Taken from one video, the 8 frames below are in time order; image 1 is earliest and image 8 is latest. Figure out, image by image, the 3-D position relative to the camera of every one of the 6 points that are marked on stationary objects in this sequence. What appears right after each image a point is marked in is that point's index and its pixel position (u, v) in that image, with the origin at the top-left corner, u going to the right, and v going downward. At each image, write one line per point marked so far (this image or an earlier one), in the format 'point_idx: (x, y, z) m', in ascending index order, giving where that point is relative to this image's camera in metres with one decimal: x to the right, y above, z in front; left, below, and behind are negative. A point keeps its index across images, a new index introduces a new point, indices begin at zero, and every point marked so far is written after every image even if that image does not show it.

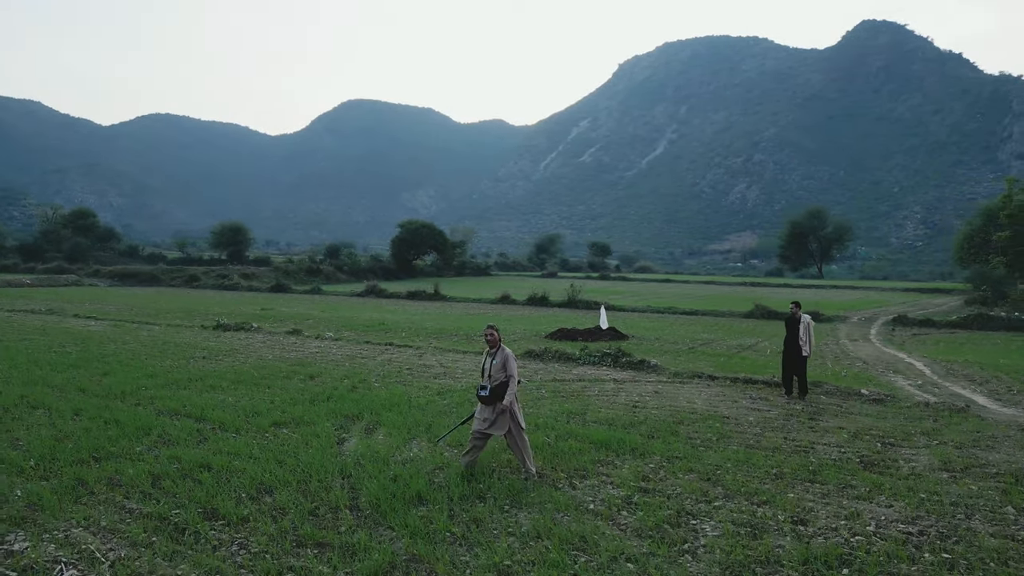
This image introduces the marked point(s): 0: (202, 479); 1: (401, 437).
0: (-3.3, -2.0, +7.6) m
1: (-1.5, -2.0, +9.7) m
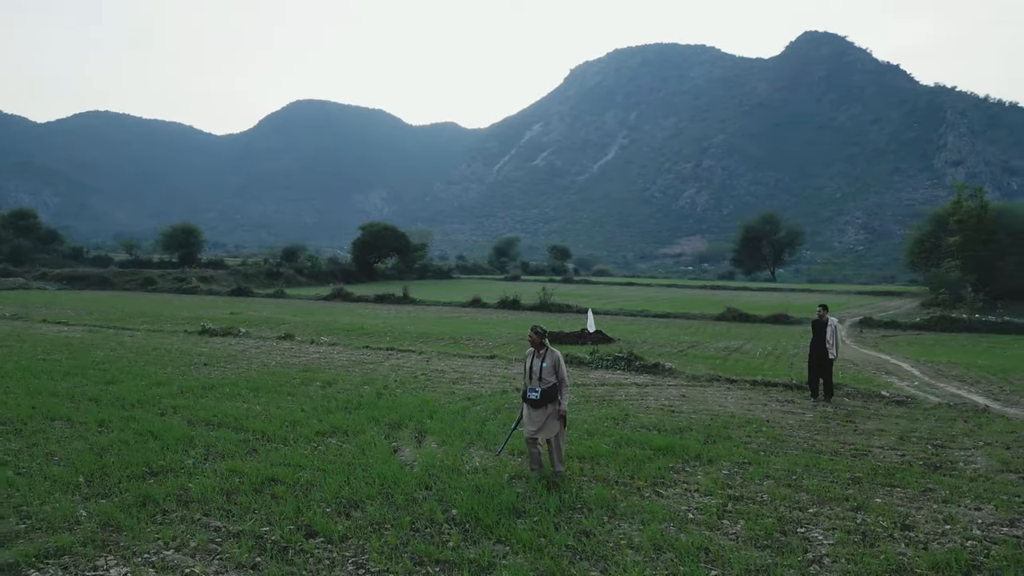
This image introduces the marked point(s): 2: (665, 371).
0: (-2.4, -2.1, +7.2) m
1: (-0.7, -2.1, +9.4) m
2: (+3.4, -1.9, +16.0) m
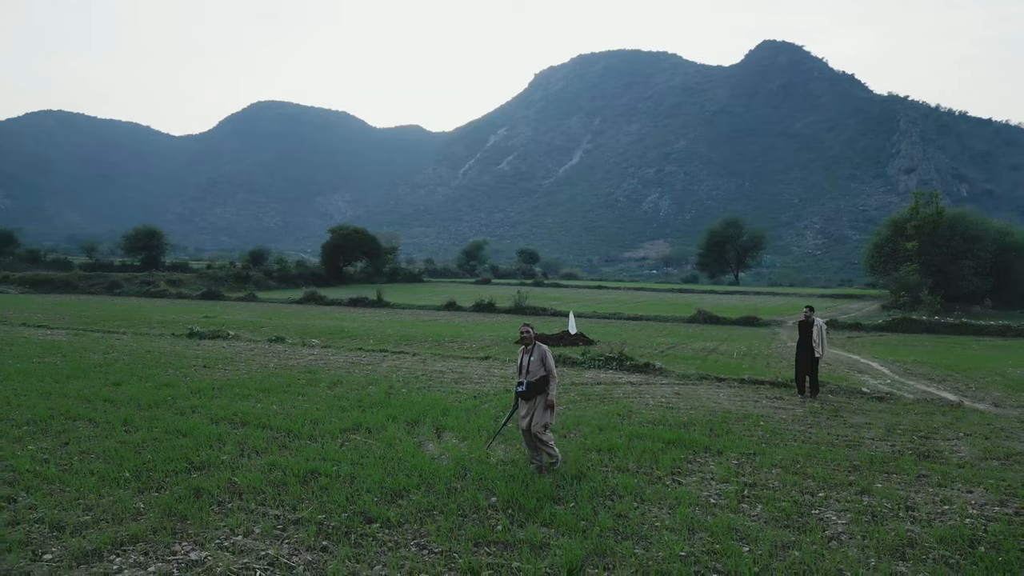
0: (-2.0, -2.1, +7.5) m
1: (-0.5, -2.1, +9.8) m
2: (+3.3, -1.9, +16.6) m
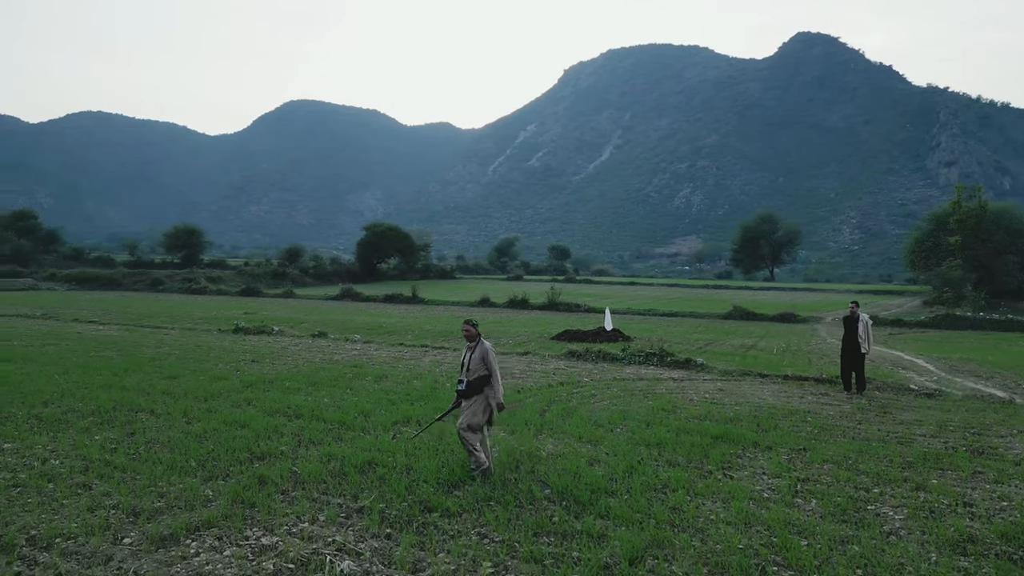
0: (-1.4, -2.0, +7.7) m
1: (+0.2, -2.0, +9.9) m
2: (+4.3, -1.8, +16.6) m
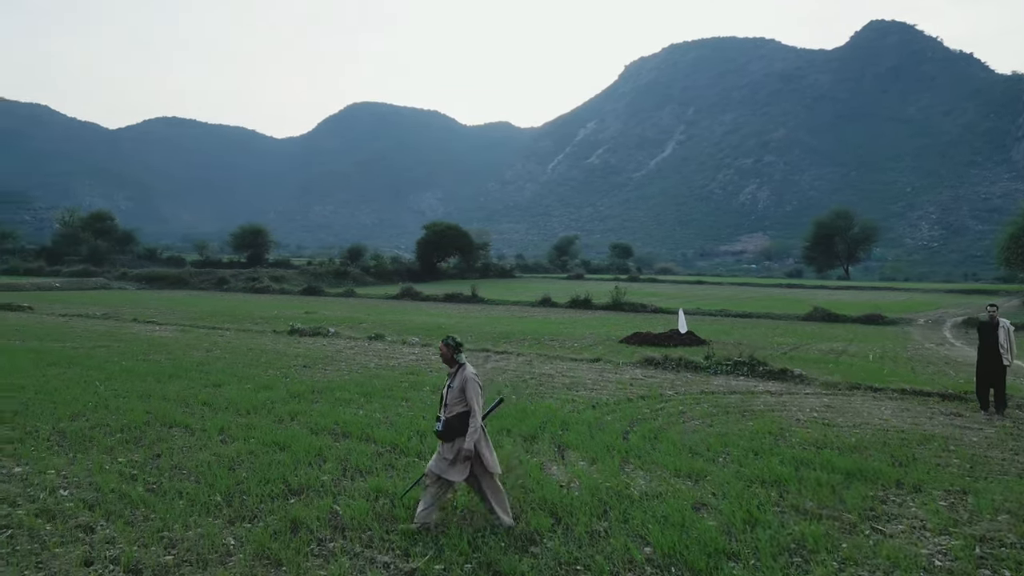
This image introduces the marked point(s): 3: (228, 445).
0: (-0.7, -2.0, +6.3) m
1: (+1.1, -2.1, +8.4) m
2: (+5.8, -1.8, +14.6) m
3: (-3.5, -1.9, +8.8) m
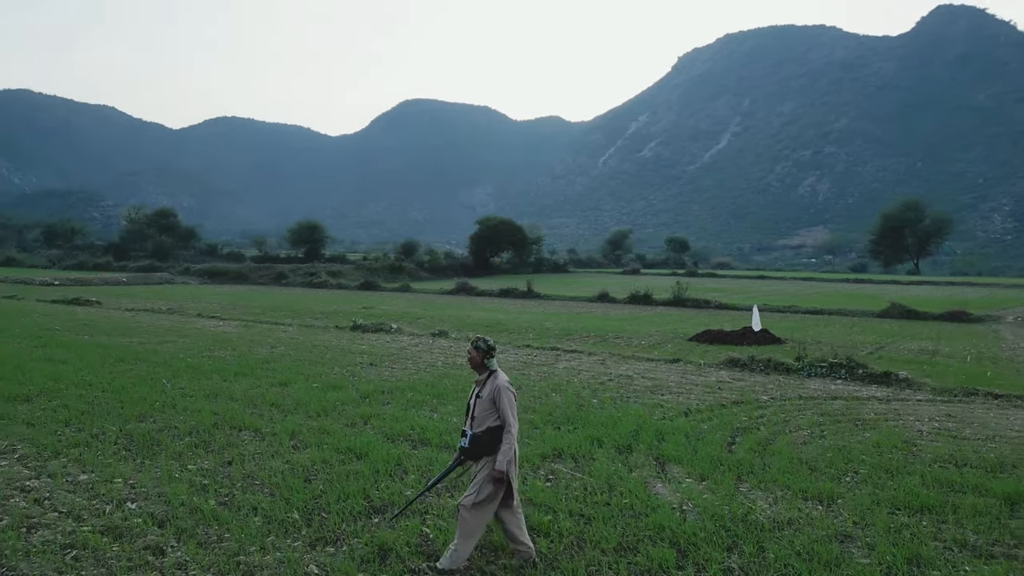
0: (+0.2, -2.0, +5.5) m
1: (+2.2, -2.0, +7.4) m
2: (+7.2, -1.7, +13.3) m
3: (-2.4, -1.9, +8.2) m
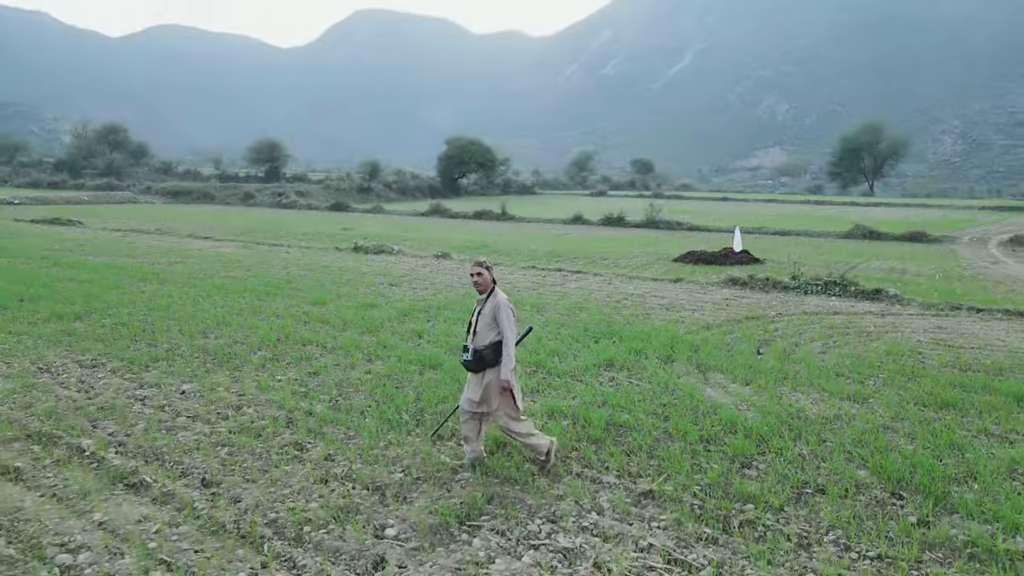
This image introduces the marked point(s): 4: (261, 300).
0: (+1.1, -1.4, +6.3) m
1: (+2.9, -1.1, +8.3) m
2: (+7.6, -0.2, +14.5) m
3: (-1.7, -0.9, +8.8) m
4: (-4.6, -0.2, +12.9) m
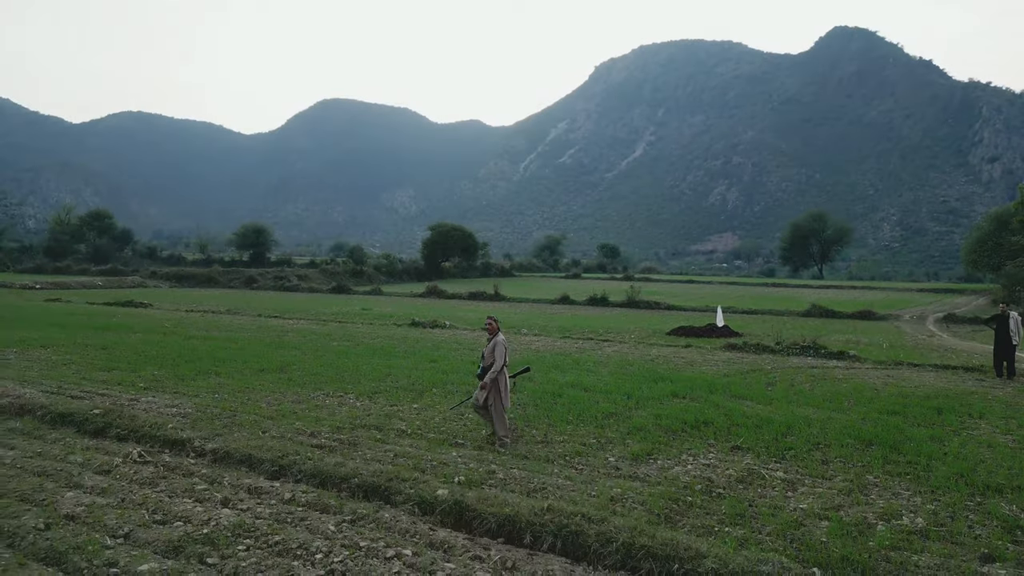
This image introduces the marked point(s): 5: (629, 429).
0: (+3.1, -2.1, +10.6) m
1: (+4.8, -2.1, +12.8) m
2: (+9.1, -1.9, +19.3) m
3: (+0.1, -1.9, +13.1) m
4: (-3.0, -1.7, +17.0) m
5: (+2.0, -2.1, +10.6) m
